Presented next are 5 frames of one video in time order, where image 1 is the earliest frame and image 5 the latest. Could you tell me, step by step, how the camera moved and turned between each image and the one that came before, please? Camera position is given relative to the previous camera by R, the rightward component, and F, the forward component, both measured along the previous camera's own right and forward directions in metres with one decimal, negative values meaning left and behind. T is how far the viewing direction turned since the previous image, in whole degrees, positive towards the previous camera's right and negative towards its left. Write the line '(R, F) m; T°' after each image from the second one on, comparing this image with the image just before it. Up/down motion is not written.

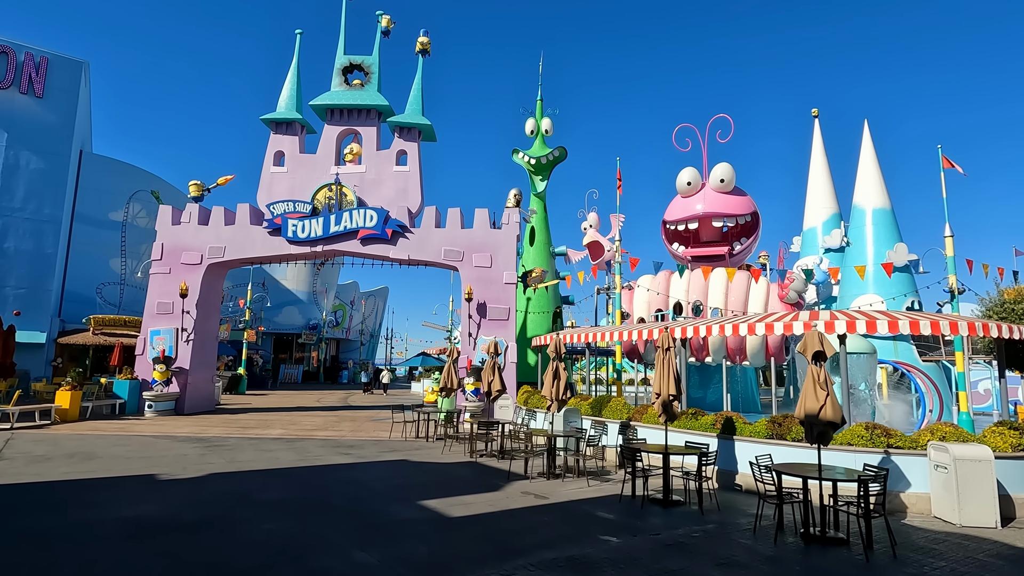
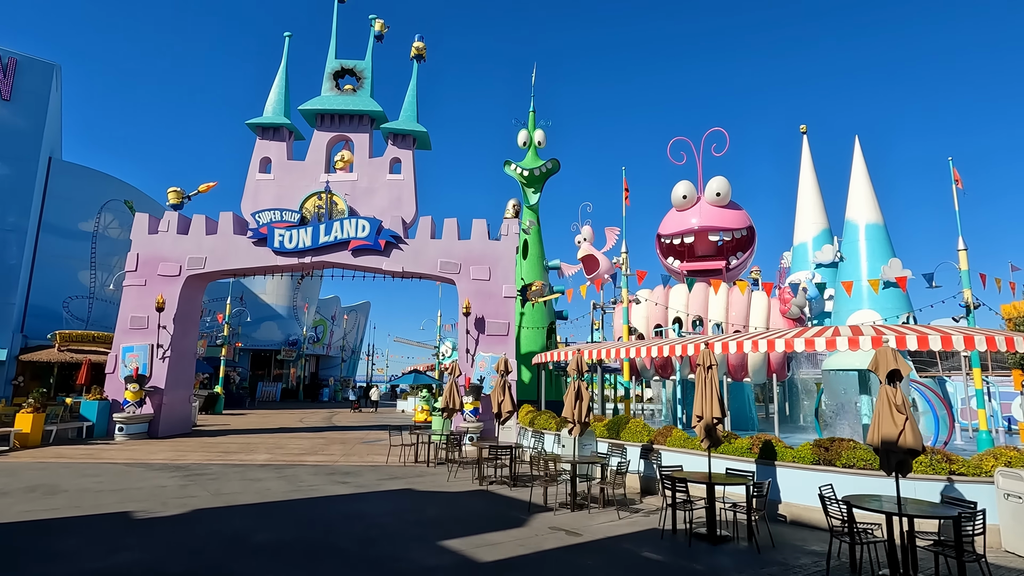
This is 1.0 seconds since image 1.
(-0.6, +0.8) m; +2°
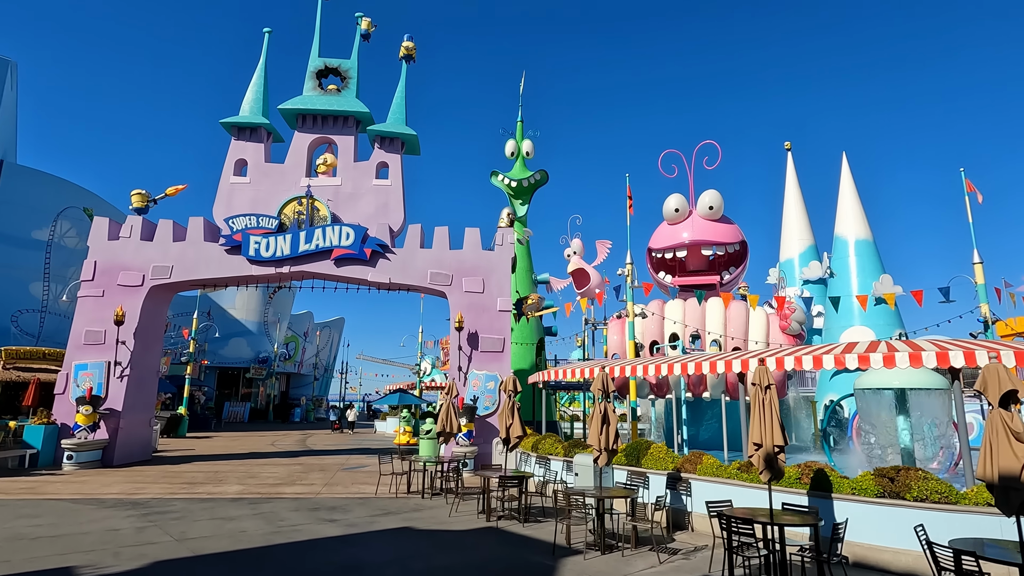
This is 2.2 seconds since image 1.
(-0.6, +1.1) m; +3°
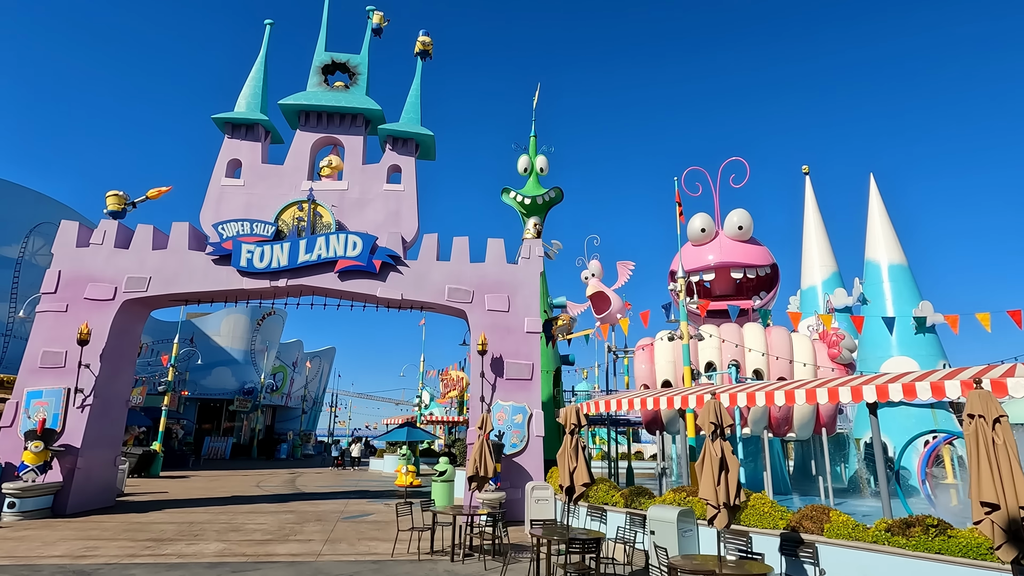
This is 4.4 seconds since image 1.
(-1.0, +2.0) m; +1°
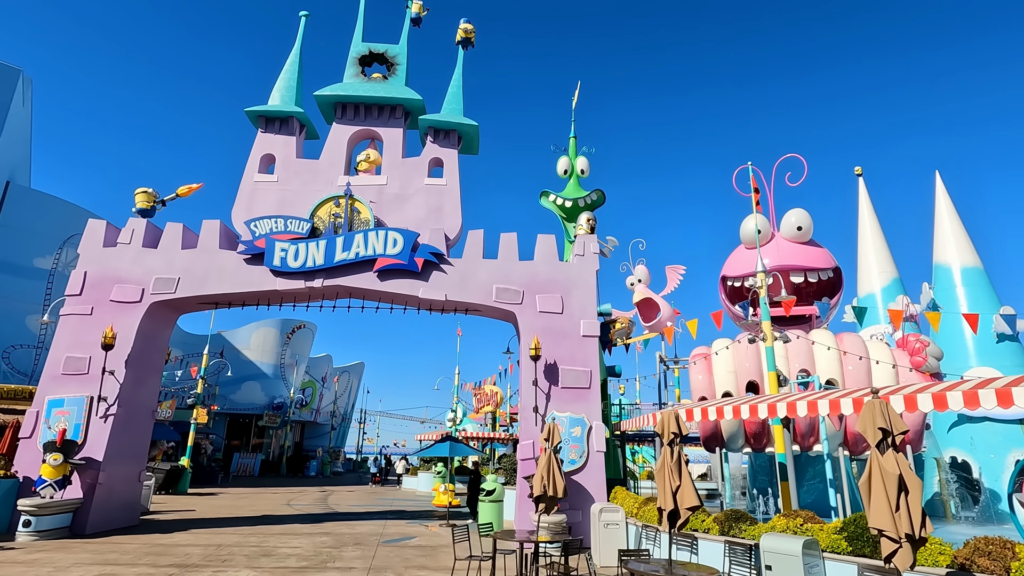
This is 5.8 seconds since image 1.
(-0.7, +1.2) m; -2°
